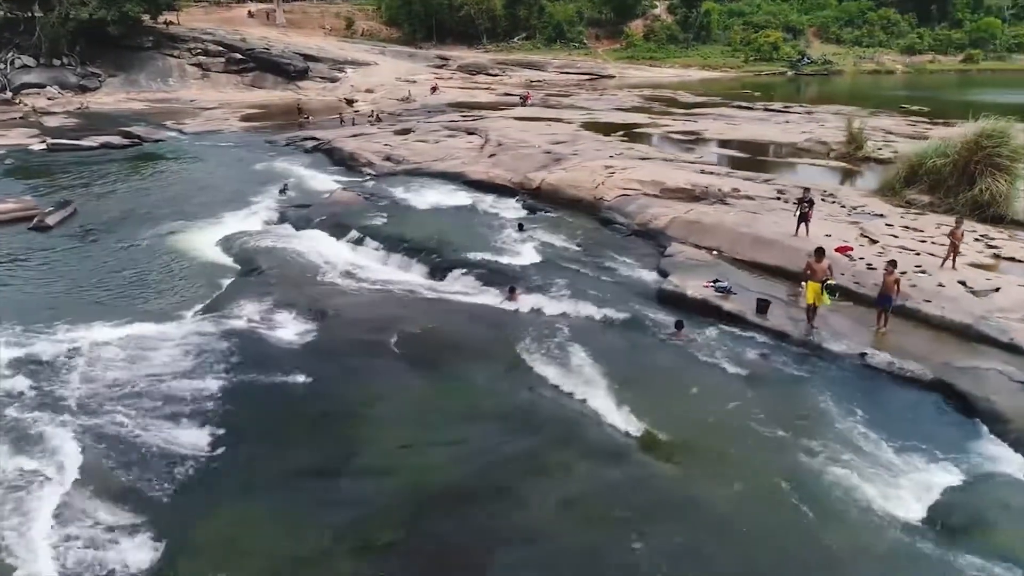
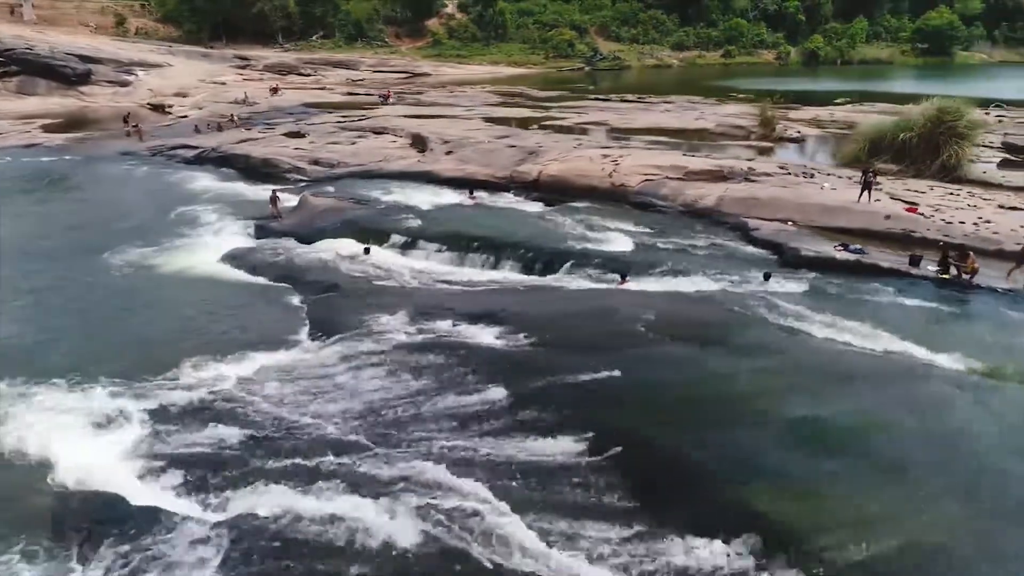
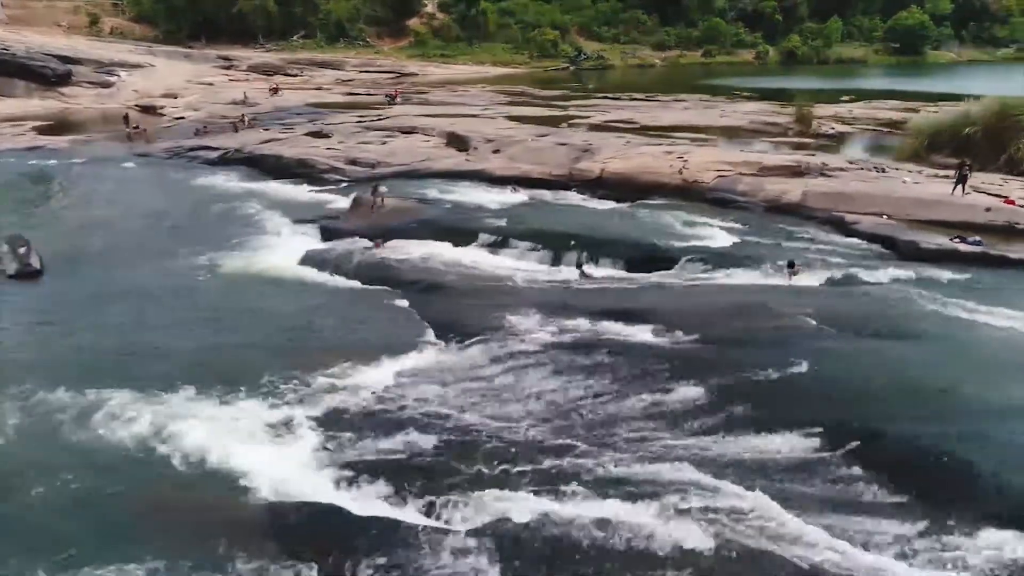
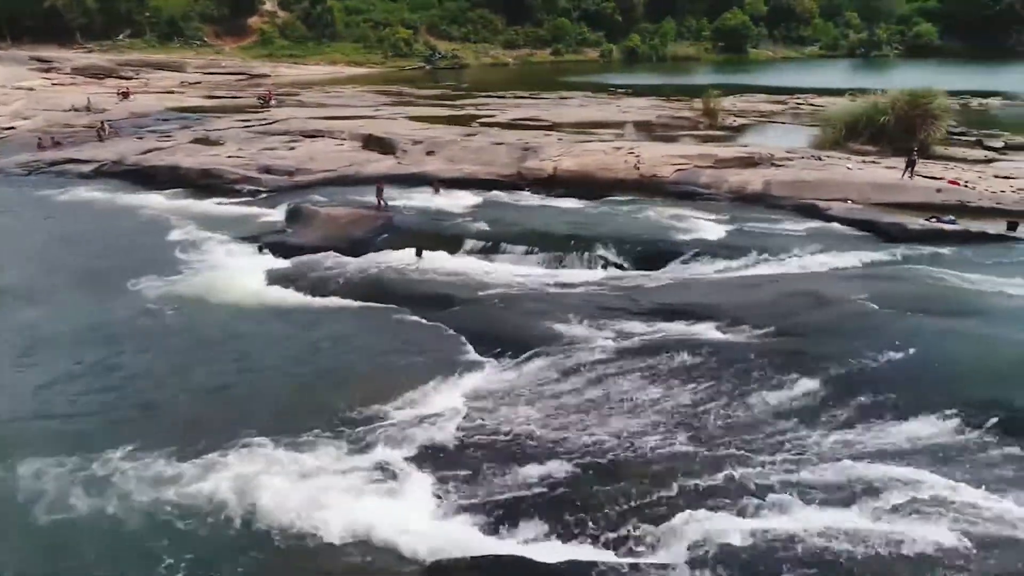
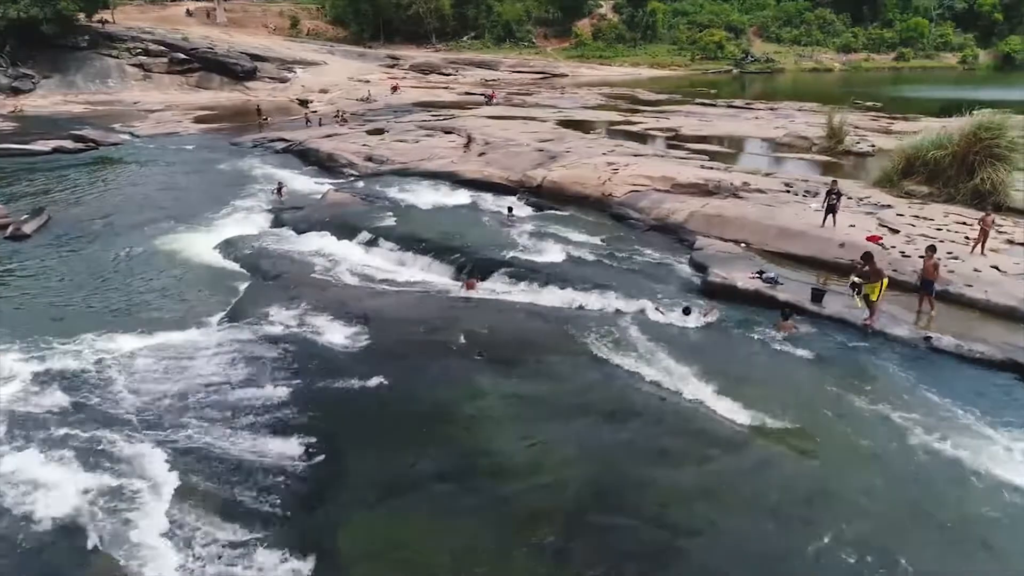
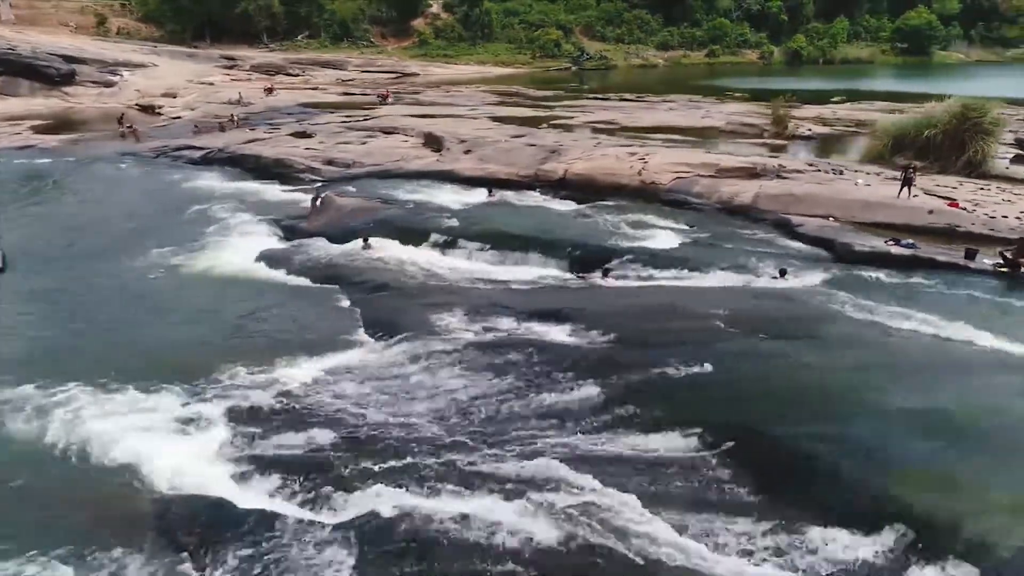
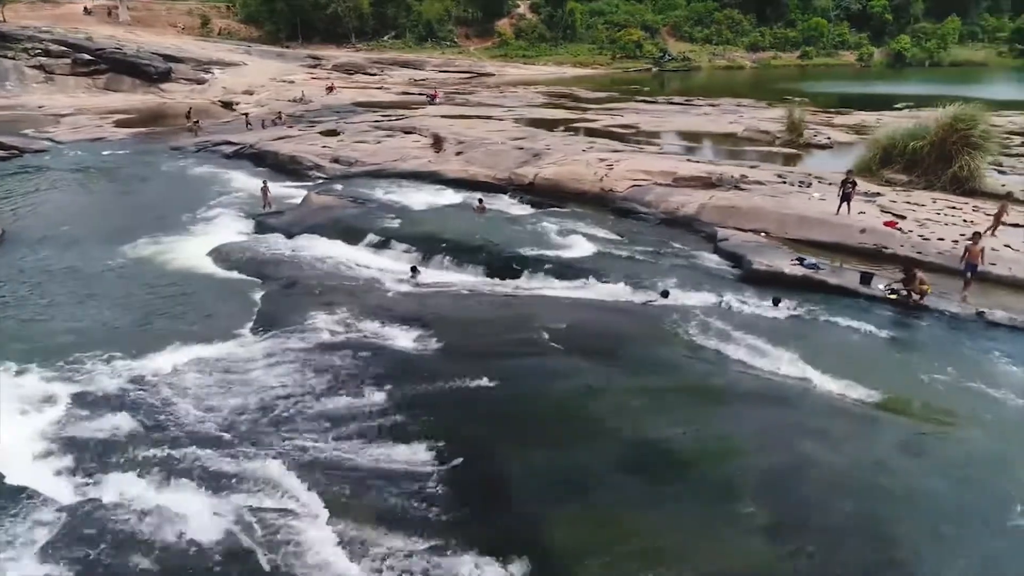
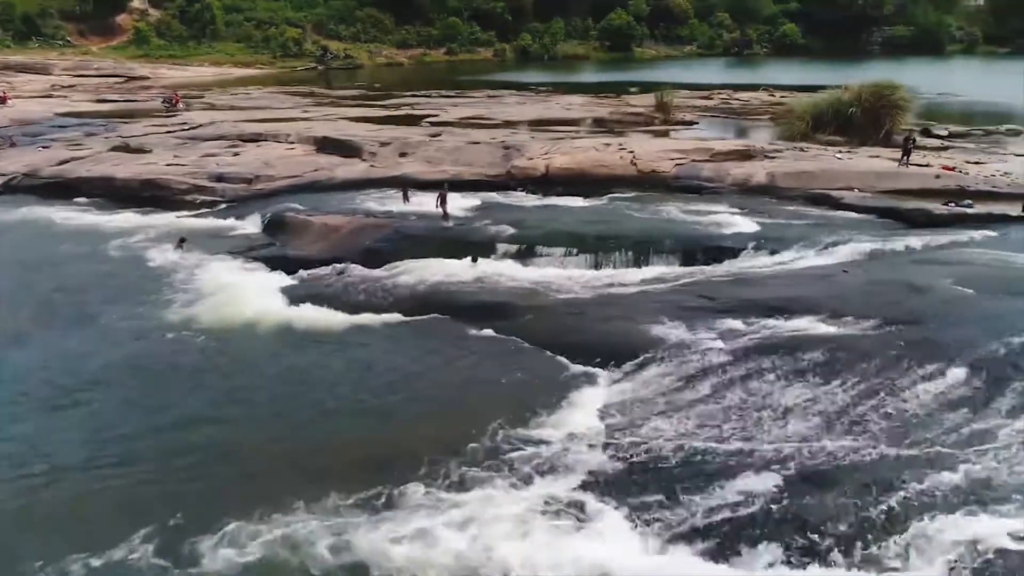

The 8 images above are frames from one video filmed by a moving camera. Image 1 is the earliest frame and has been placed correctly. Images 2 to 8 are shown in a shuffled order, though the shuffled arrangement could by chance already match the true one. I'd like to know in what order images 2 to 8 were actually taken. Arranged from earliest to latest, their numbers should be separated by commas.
5, 7, 2, 6, 3, 4, 8
